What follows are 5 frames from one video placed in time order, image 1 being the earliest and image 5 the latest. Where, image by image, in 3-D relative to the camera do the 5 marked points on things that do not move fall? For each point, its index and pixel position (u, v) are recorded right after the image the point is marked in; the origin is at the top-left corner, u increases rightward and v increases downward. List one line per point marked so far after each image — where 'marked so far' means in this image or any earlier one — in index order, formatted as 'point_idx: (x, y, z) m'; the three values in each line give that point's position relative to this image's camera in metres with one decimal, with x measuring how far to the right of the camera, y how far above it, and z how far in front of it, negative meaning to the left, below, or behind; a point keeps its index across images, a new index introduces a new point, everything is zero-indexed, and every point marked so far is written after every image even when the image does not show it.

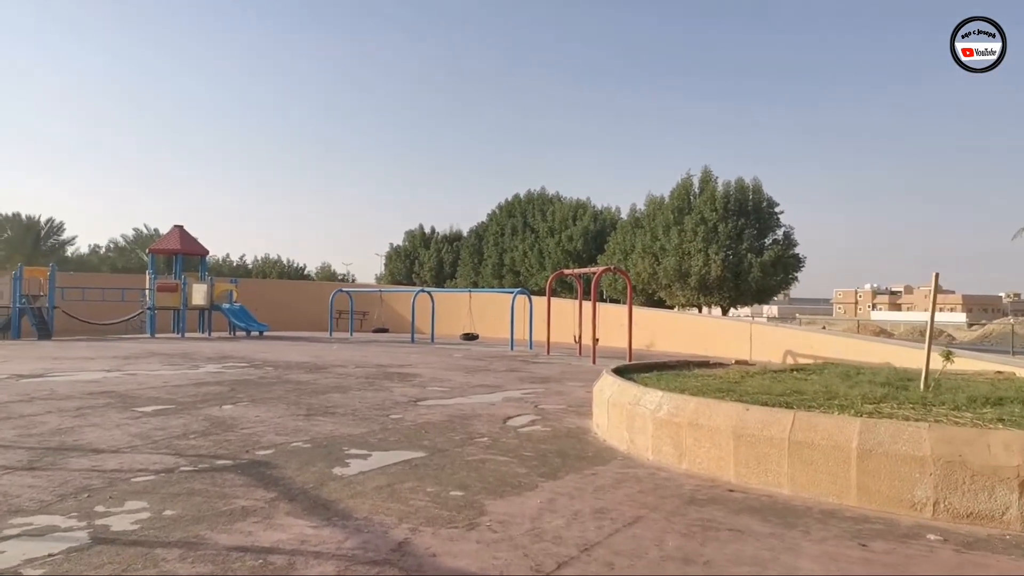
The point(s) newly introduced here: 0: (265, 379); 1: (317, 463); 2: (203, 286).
0: (-3.3, -1.2, +9.7) m
1: (-1.2, -1.1, +4.7) m
2: (-8.1, 0.0, +19.1) m
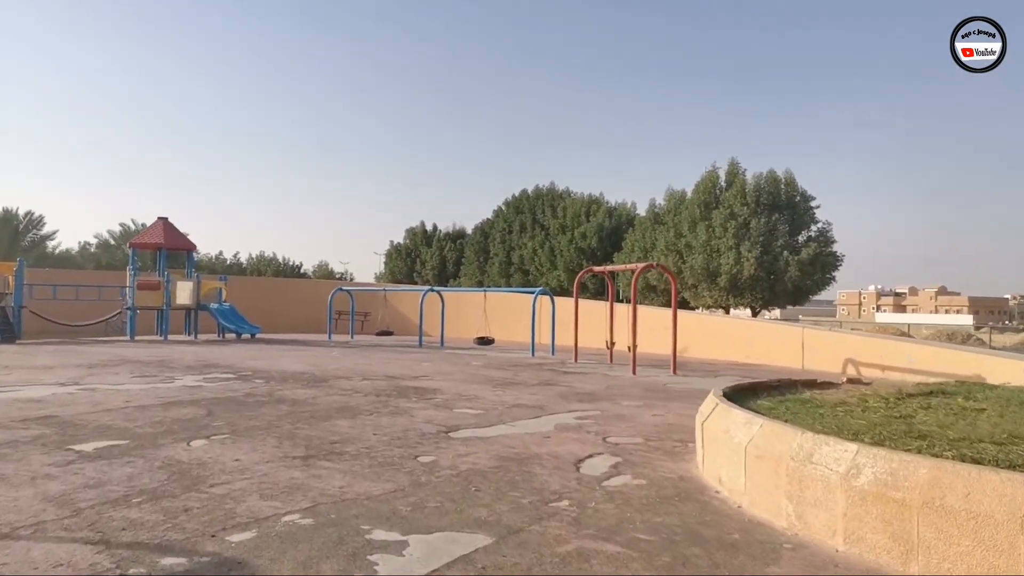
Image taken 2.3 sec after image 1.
0: (-2.8, -1.2, +7.9) m
1: (-0.7, -1.1, +2.9) m
2: (-7.7, +0.1, +17.3) m
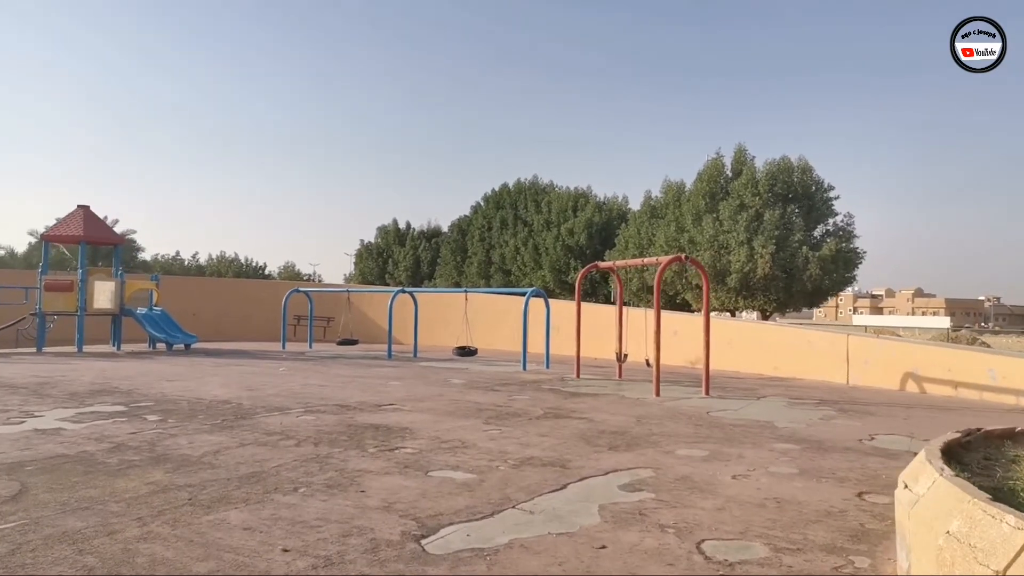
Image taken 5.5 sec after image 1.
0: (-2.8, -1.2, +5.1) m
1: (-0.5, -1.1, +0.2) m
2: (-8.0, +0.1, +14.4) m
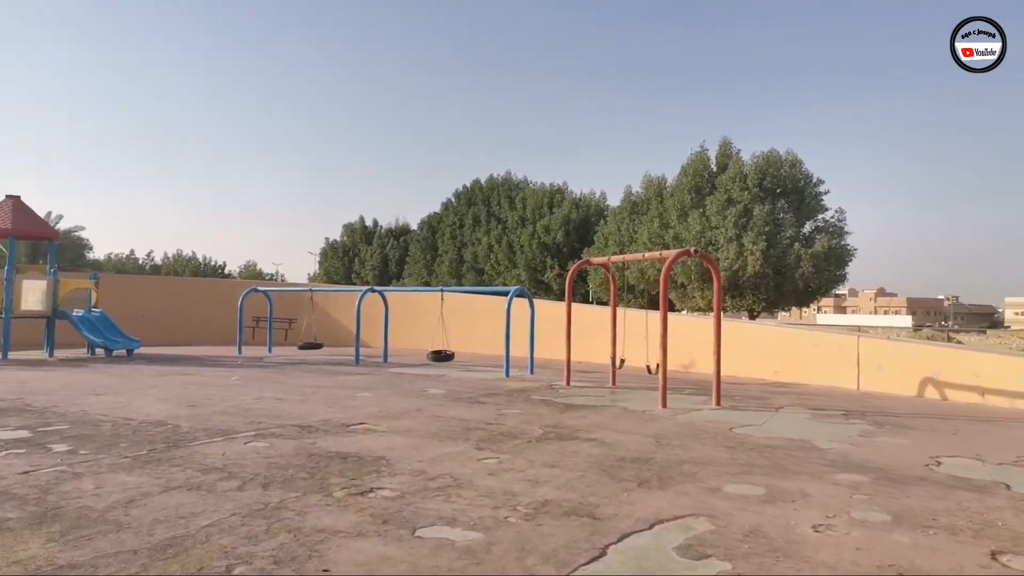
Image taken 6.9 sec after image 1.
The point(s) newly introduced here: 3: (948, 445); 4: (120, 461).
0: (-2.7, -1.1, +3.8) m
1: (-0.2, -1.0, -1.0) m
2: (-8.3, +0.1, +12.8) m
3: (+3.8, -1.4, +6.4) m
4: (-2.6, -1.2, +4.9) m
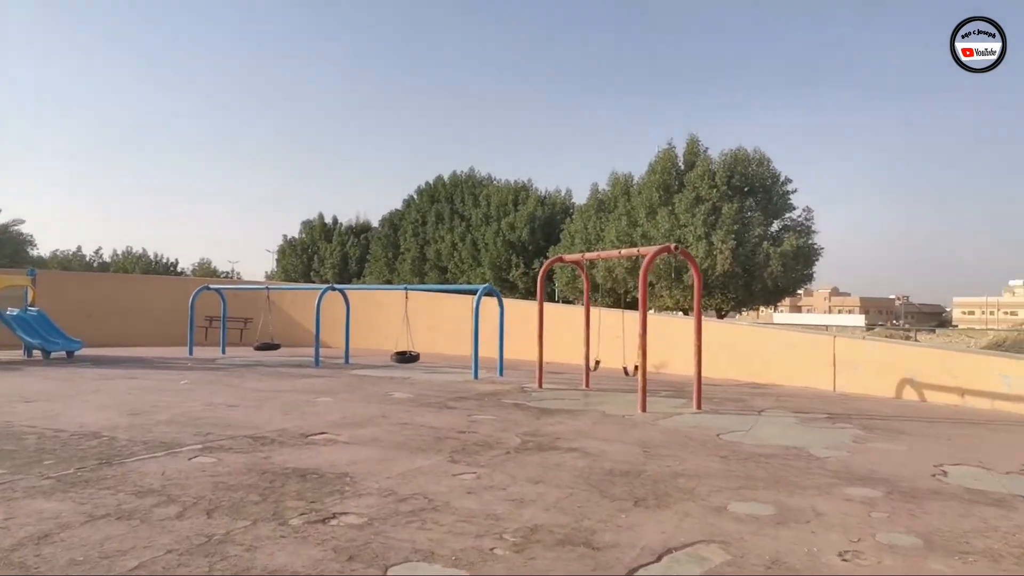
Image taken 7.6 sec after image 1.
0: (-2.7, -1.1, +3.2) m
1: (0.0, -1.0, -1.5) m
2: (-8.8, +0.1, +11.8) m
3: (+3.6, -1.4, +6.1) m
4: (-2.7, -1.1, +4.2) m
